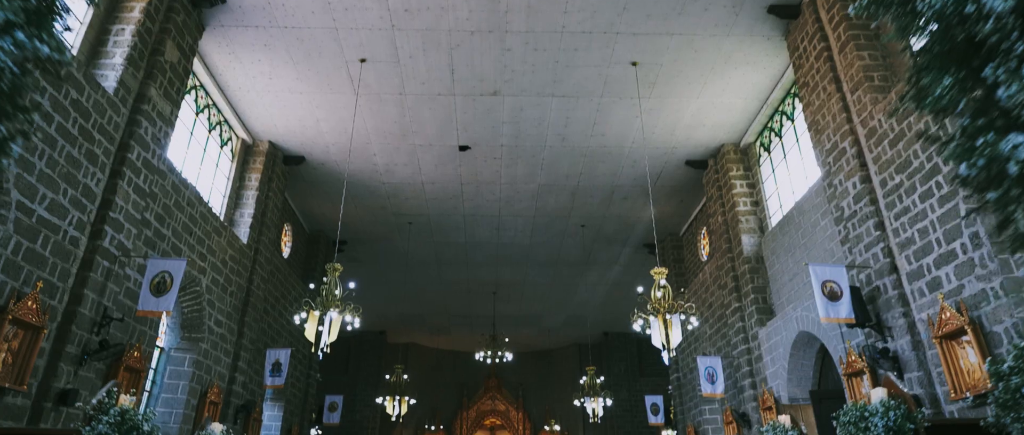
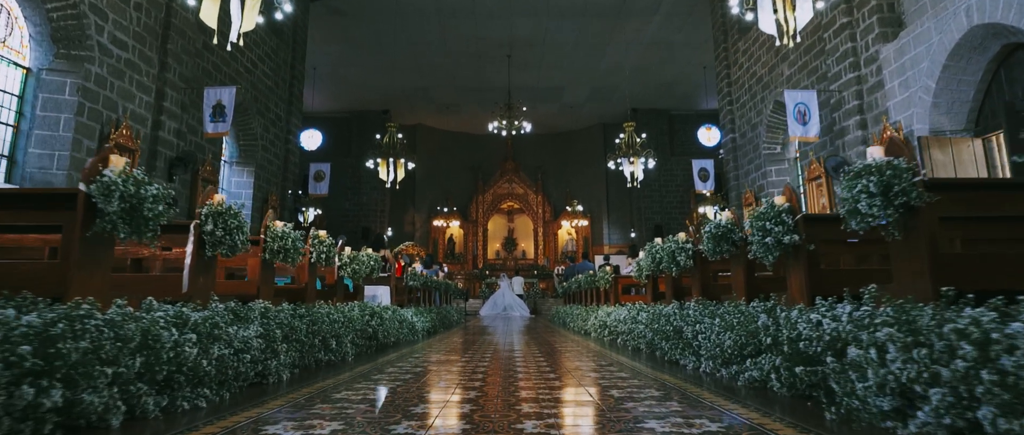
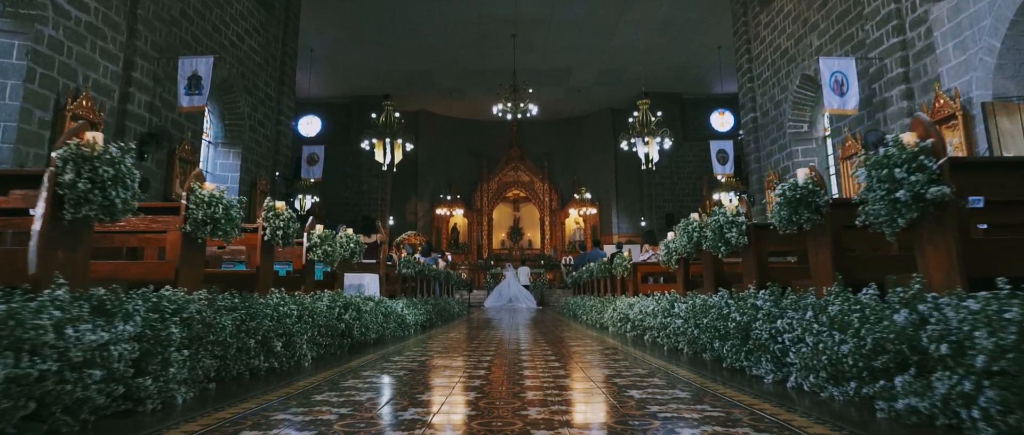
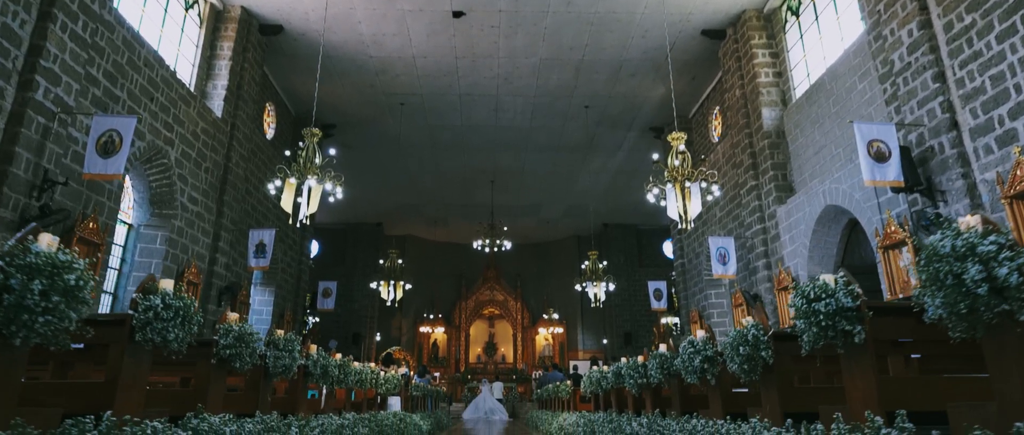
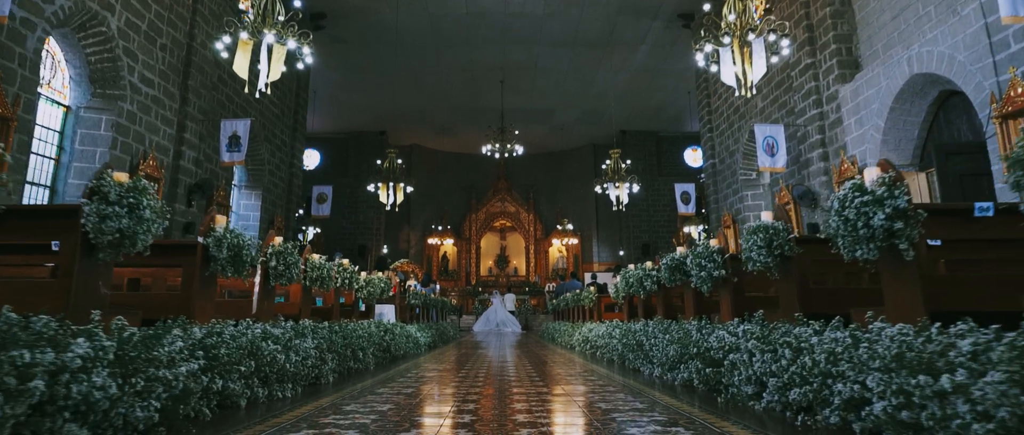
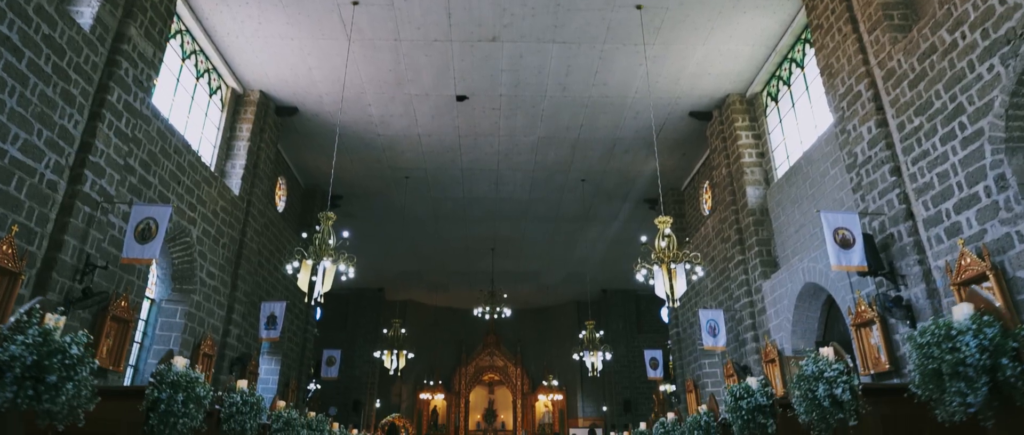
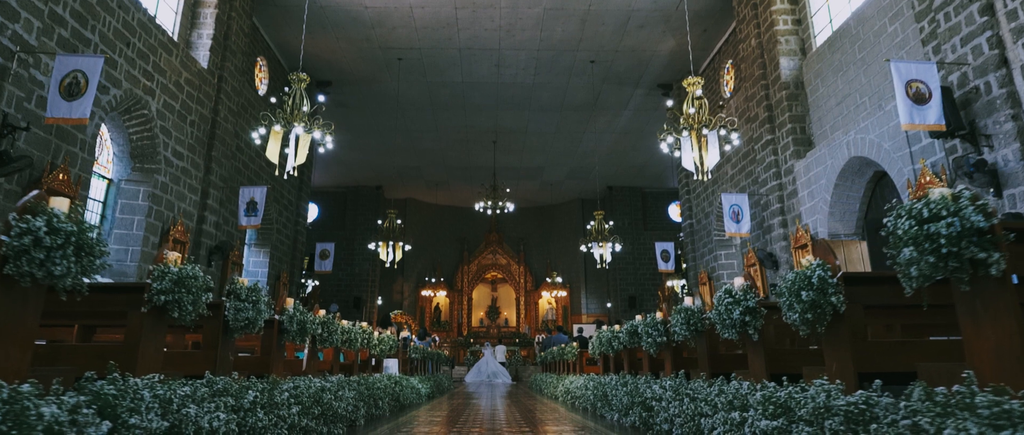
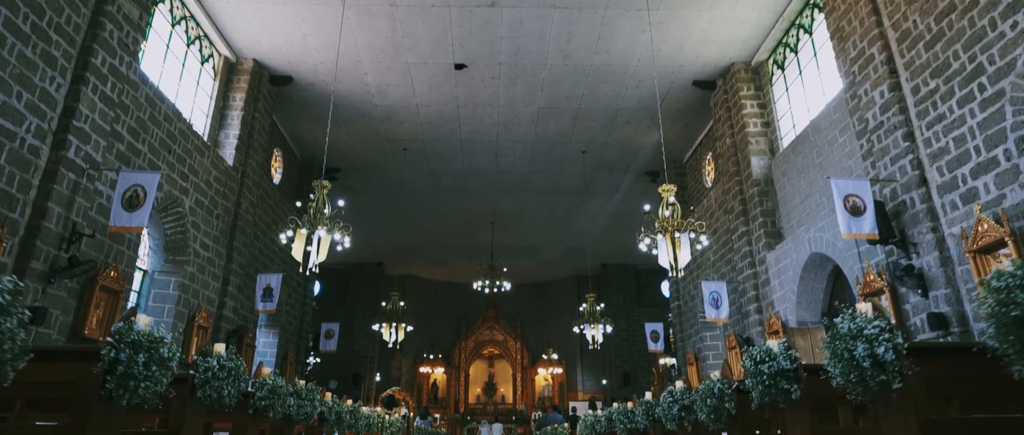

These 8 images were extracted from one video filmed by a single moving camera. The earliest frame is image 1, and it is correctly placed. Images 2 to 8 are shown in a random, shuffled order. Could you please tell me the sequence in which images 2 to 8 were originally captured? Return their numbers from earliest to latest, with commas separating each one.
6, 8, 4, 7, 5, 2, 3
